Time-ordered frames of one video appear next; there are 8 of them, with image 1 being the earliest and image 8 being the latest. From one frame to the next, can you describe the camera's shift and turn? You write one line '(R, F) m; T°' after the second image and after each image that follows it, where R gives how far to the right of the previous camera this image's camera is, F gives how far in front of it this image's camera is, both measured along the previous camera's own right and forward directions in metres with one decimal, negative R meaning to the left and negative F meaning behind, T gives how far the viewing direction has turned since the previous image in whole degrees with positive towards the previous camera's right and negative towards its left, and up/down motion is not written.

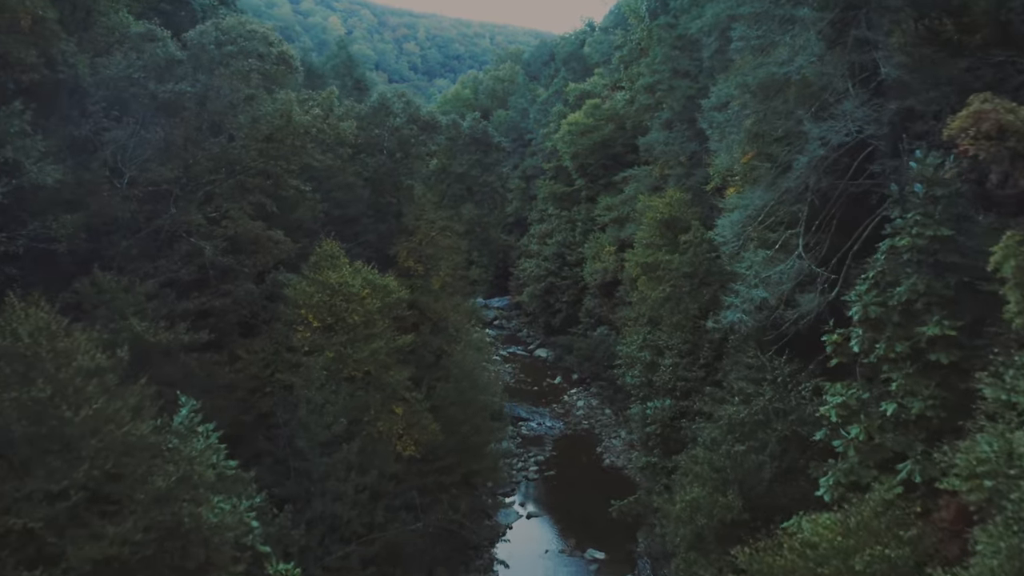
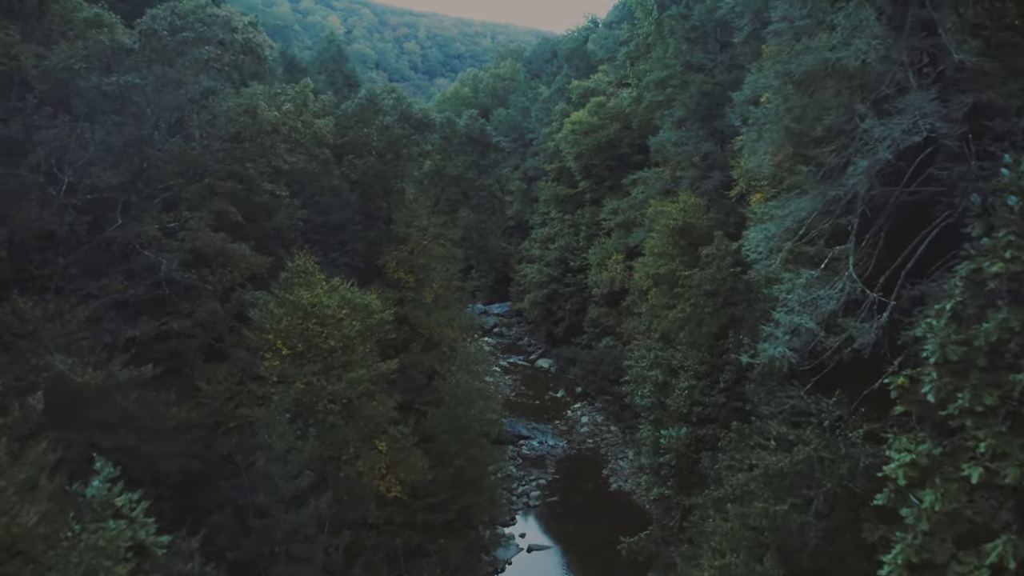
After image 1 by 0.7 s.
(0.0, +1.7) m; 0°
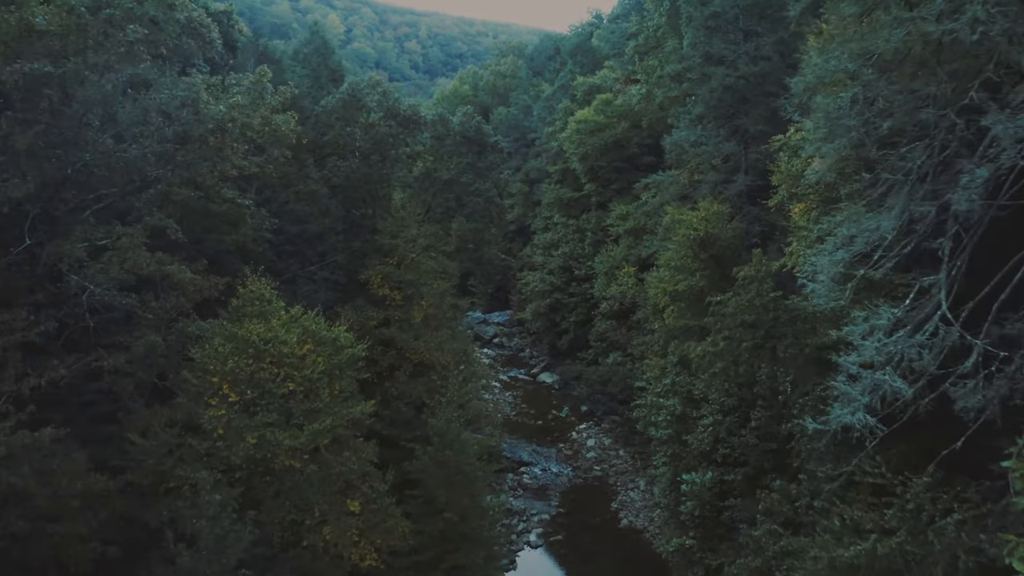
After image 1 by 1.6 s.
(+0.1, +2.1) m; 0°
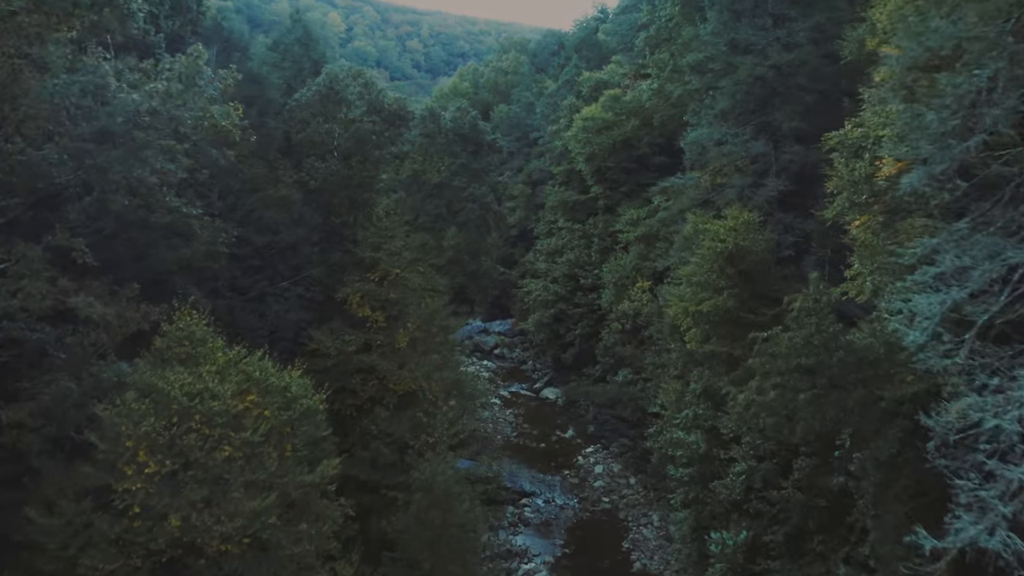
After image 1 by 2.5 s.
(+0.1, +2.1) m; 0°
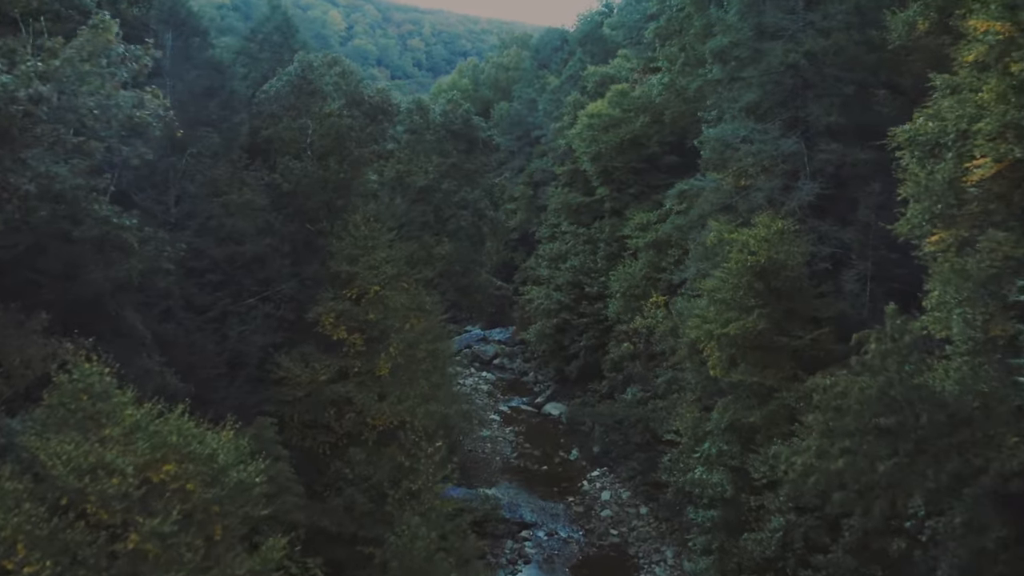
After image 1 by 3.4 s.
(+0.1, +1.8) m; 0°
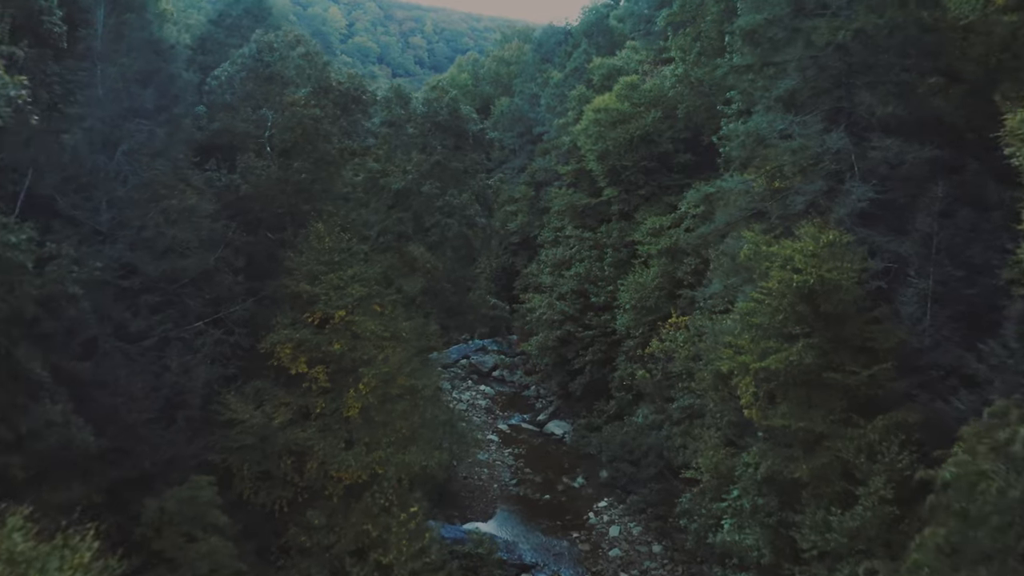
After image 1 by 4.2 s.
(+0.1, +2.1) m; 0°
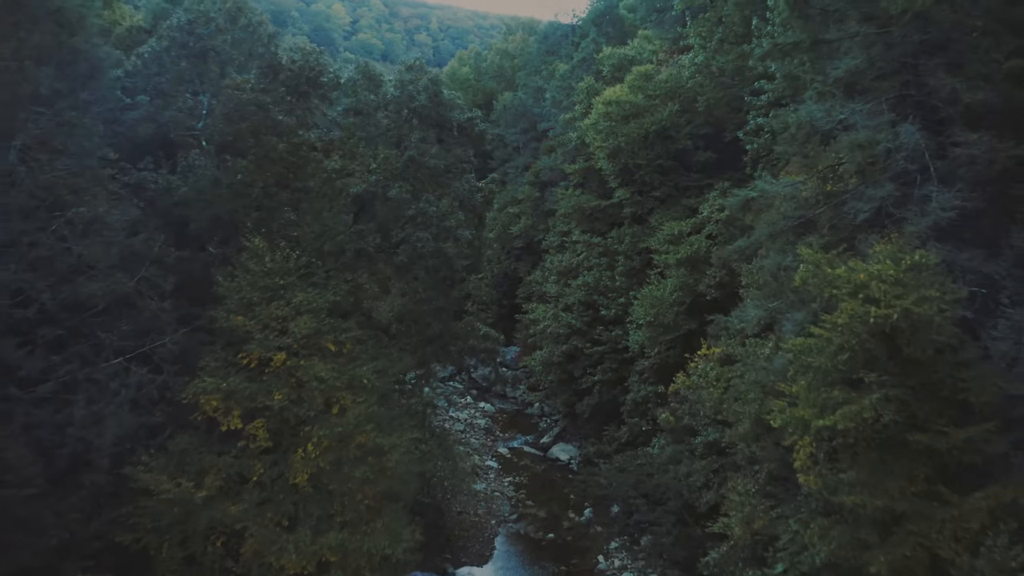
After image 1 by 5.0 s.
(+0.1, +2.2) m; 0°
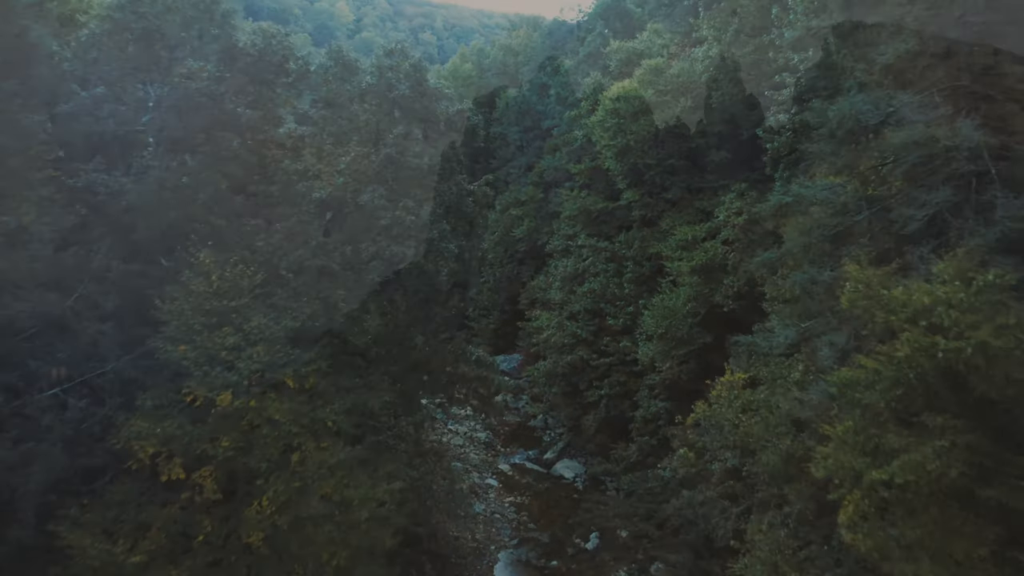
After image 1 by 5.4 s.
(+0.1, +1.3) m; 0°
